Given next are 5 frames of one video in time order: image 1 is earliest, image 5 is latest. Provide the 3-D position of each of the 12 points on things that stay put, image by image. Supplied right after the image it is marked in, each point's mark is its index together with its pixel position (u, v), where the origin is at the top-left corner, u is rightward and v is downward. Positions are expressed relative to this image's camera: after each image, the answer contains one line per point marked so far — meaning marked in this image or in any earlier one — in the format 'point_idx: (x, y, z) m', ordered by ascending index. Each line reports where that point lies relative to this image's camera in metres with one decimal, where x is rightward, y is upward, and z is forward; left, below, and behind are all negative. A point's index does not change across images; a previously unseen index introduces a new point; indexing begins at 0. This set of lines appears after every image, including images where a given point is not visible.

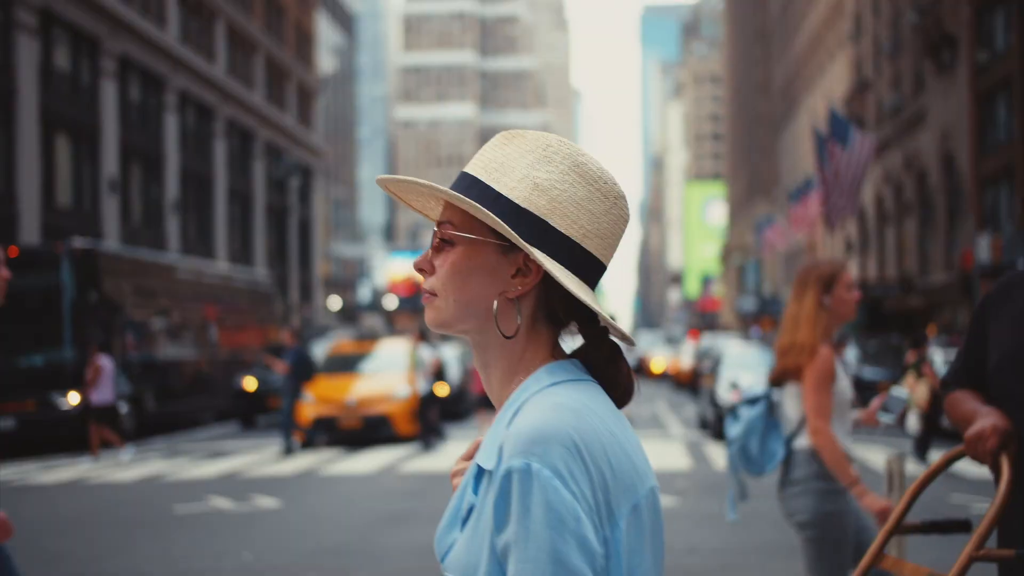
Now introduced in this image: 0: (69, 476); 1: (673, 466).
0: (-4.6, -2.0, +13.2) m
1: (+1.6, -1.8, +12.3) m
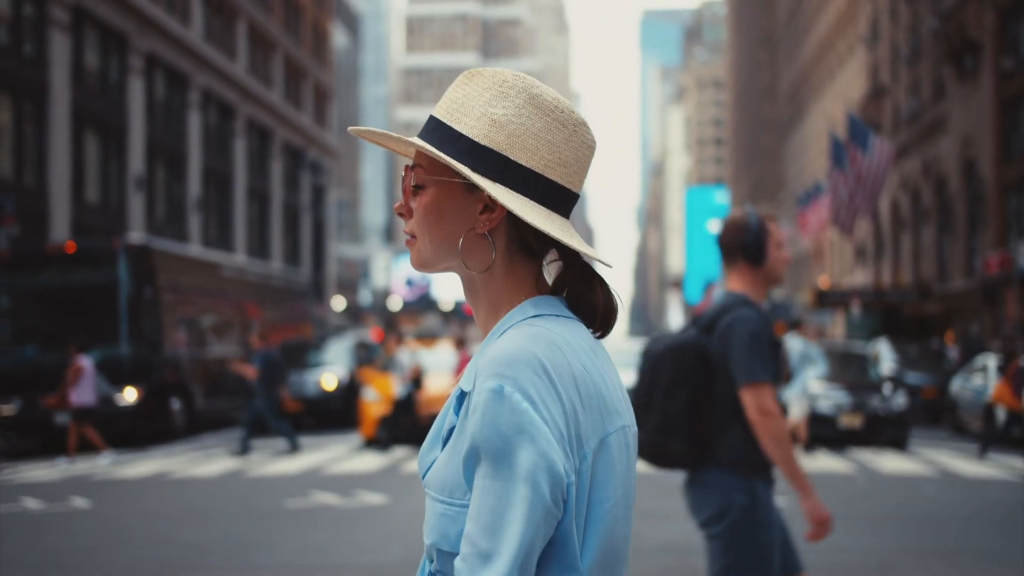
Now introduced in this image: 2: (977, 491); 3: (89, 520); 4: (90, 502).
0: (-3.8, -1.9, +13.3) m
1: (+2.4, -1.8, +12.3) m
2: (+4.2, -1.9, +11.3) m
3: (-3.3, -1.8, +9.6) m
4: (-3.5, -1.8, +10.3) m
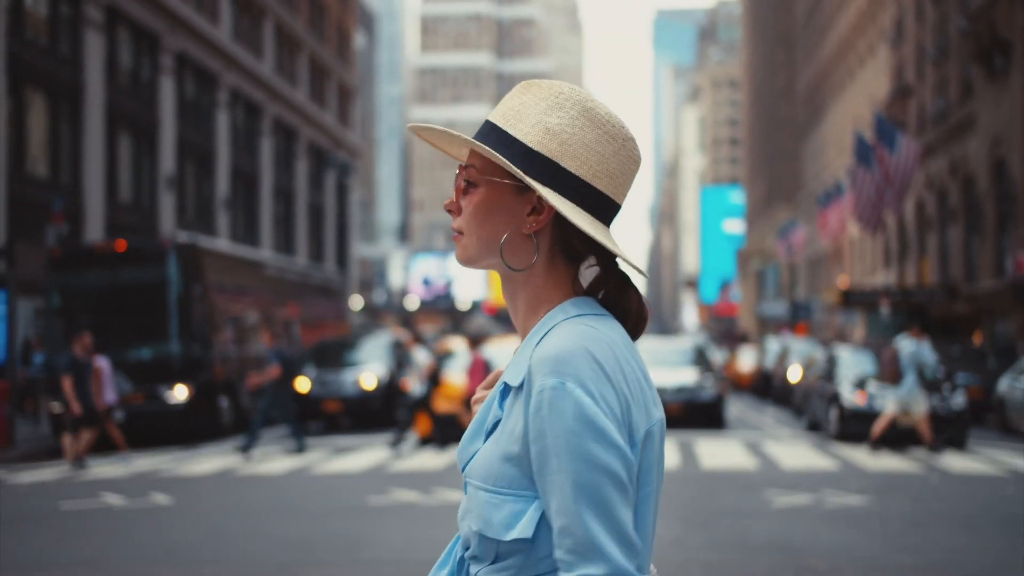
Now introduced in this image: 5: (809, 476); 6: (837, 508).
0: (-3.2, -1.9, +13.3) m
1: (+3.1, -1.8, +12.3) m
2: (+4.9, -1.8, +11.3) m
3: (-2.7, -1.8, +9.7) m
4: (-2.8, -1.8, +10.4) m
5: (+2.7, -1.7, +11.2) m
6: (+2.4, -1.6, +9.1) m
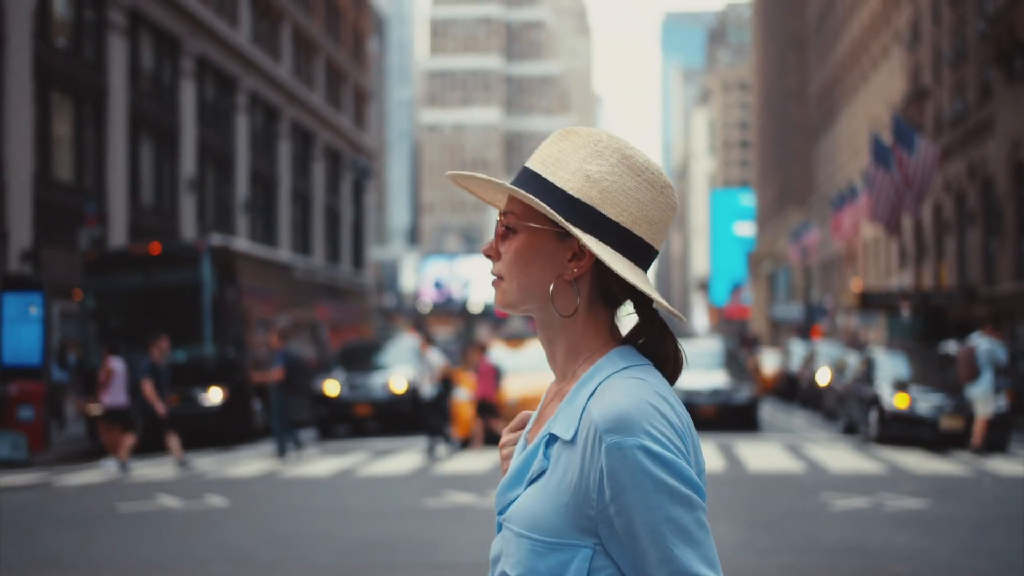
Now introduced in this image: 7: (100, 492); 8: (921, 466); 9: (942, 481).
0: (-2.7, -1.9, +13.3) m
1: (+3.5, -1.8, +12.3) m
2: (+5.3, -1.9, +11.2) m
3: (-2.3, -1.8, +9.7) m
4: (-2.4, -1.8, +10.4) m
5: (+3.1, -1.7, +11.1) m
6: (+2.8, -1.6, +9.1) m
7: (-3.7, -1.9, +11.3) m
8: (+4.2, -1.8, +12.8) m
9: (+3.8, -1.7, +11.2) m
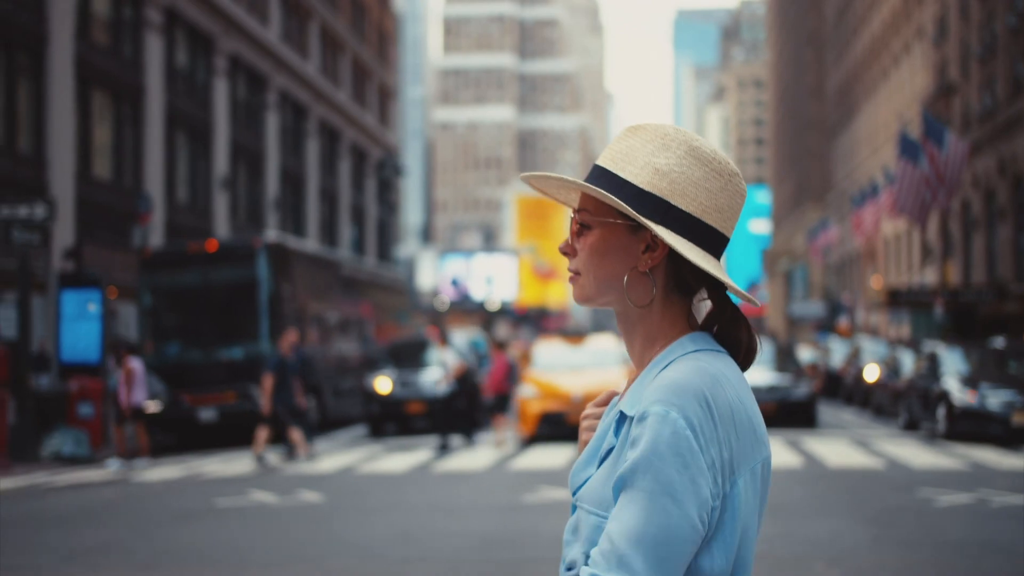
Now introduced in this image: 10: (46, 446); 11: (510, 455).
0: (-1.9, -1.9, +13.3) m
1: (+4.3, -1.7, +12.2) m
2: (+6.0, -1.8, +11.1) m
3: (-1.5, -1.8, +9.7) m
4: (-1.7, -1.8, +10.4) m
5: (+3.9, -1.7, +11.1) m
6: (+3.6, -1.6, +9.0) m
7: (-2.9, -1.8, +11.3) m
8: (+5.0, -1.8, +12.7) m
9: (+4.6, -1.7, +11.1) m
10: (-6.7, -2.3, +17.8) m
11: (-0.2, -1.9, +14.4) m
